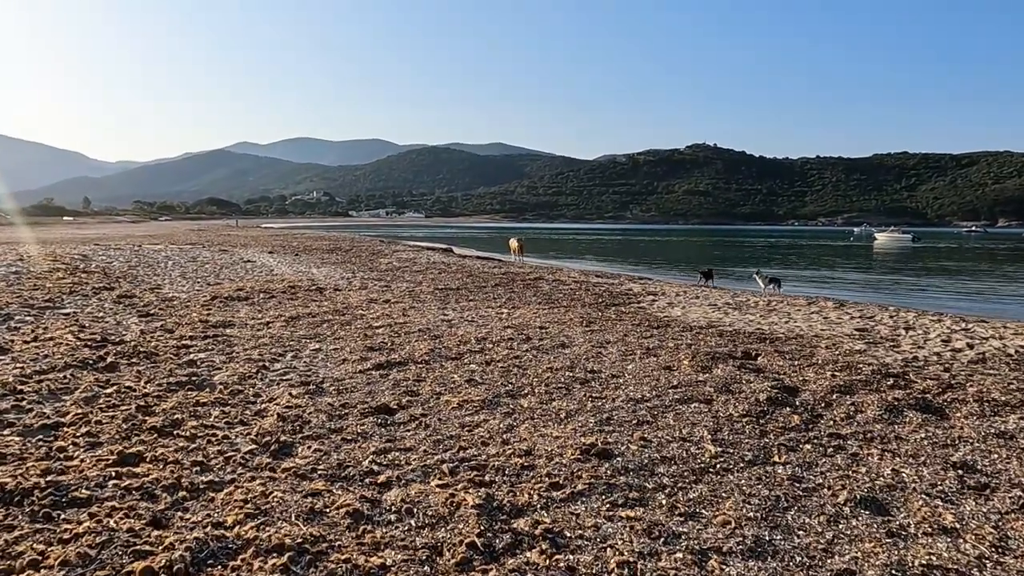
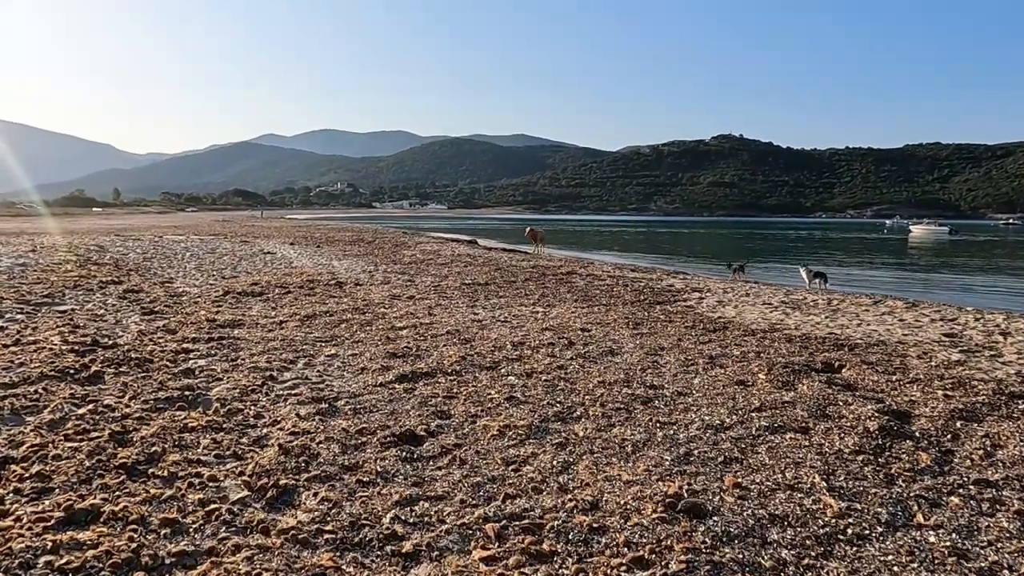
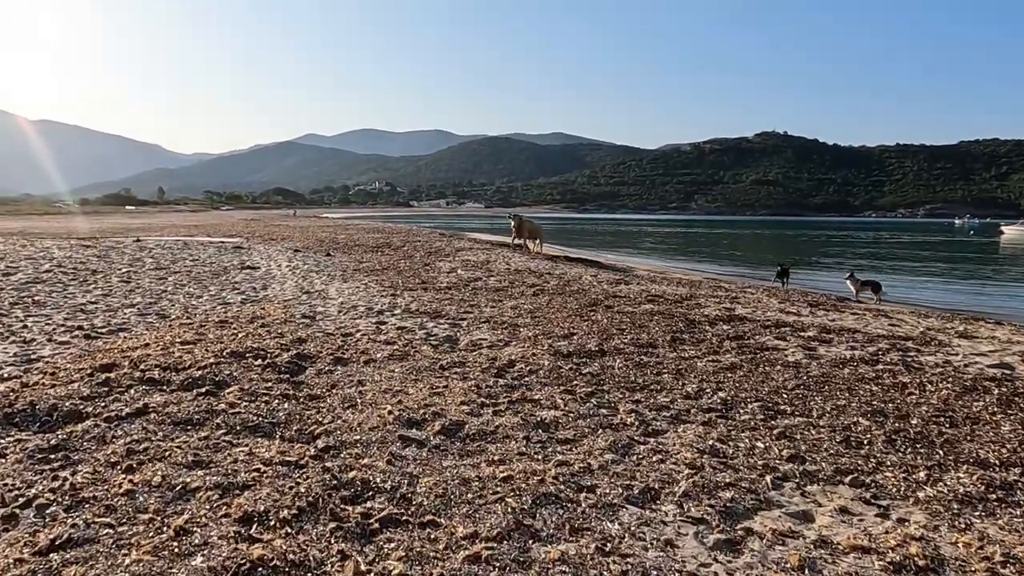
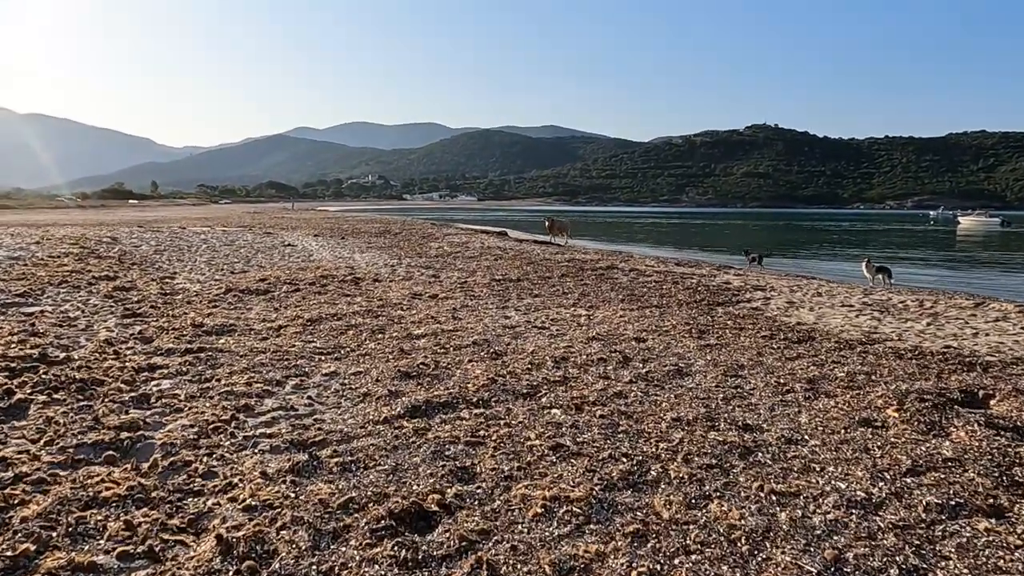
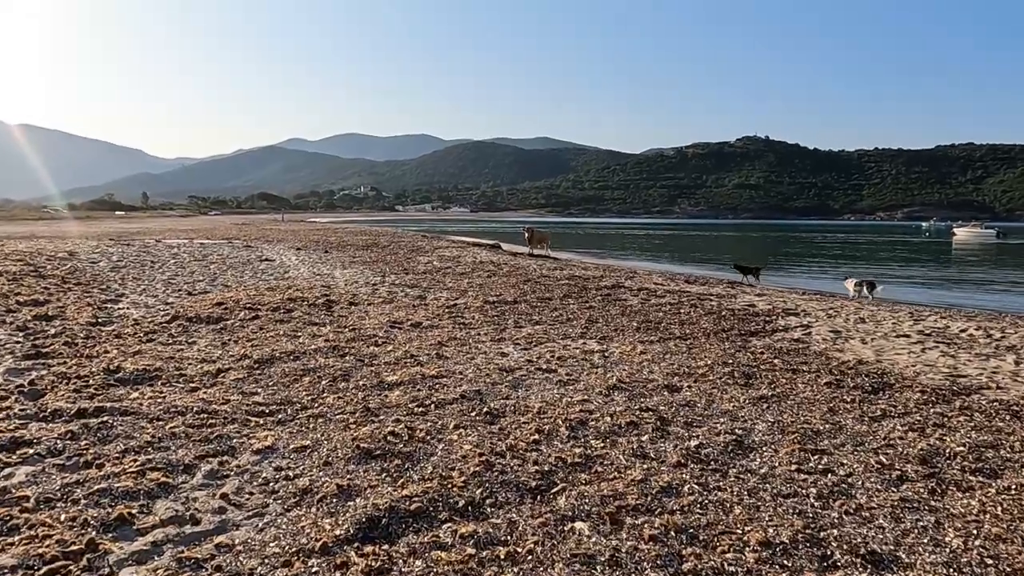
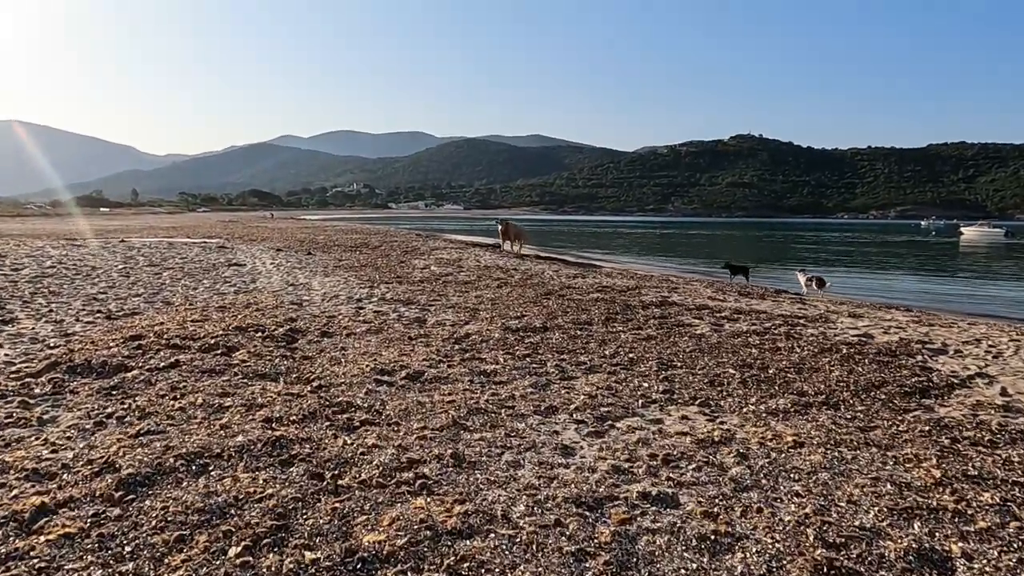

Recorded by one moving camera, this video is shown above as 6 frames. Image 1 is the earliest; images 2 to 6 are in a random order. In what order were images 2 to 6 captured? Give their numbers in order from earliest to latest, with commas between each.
2, 4, 5, 6, 3
